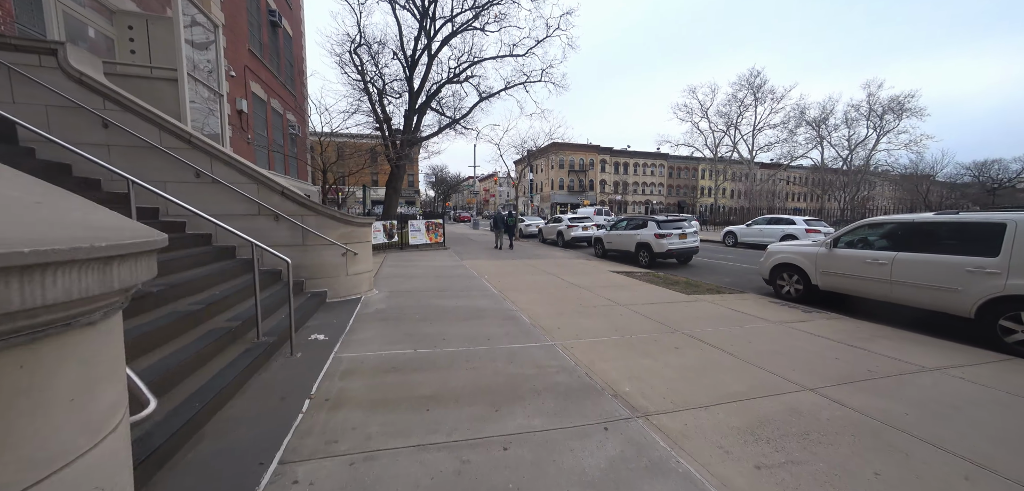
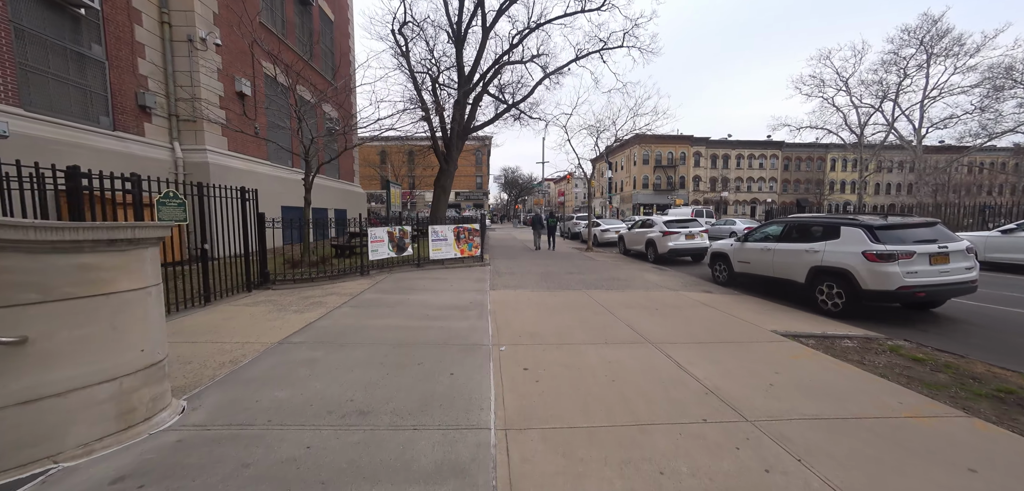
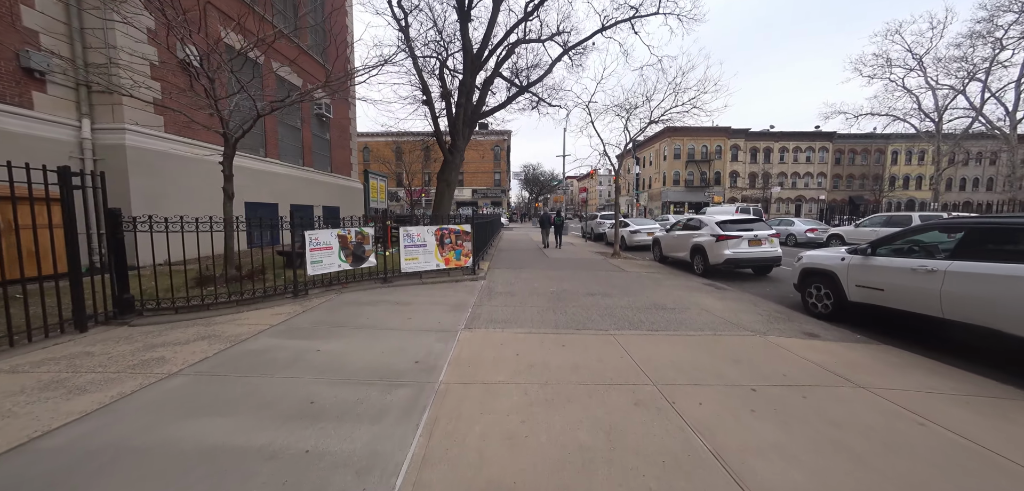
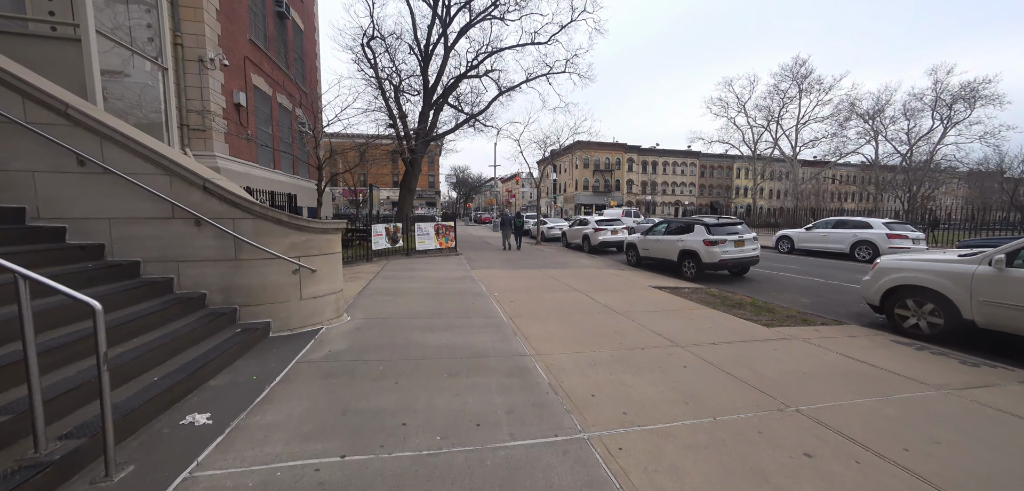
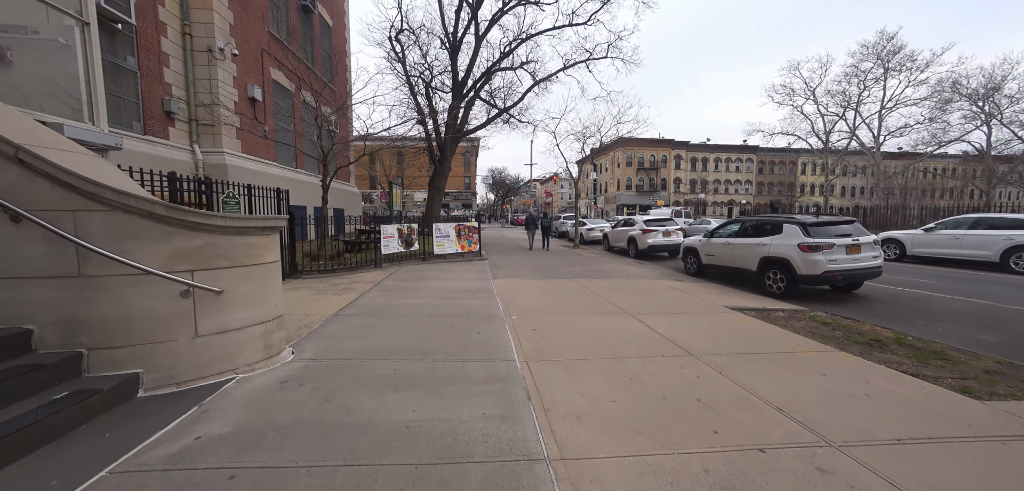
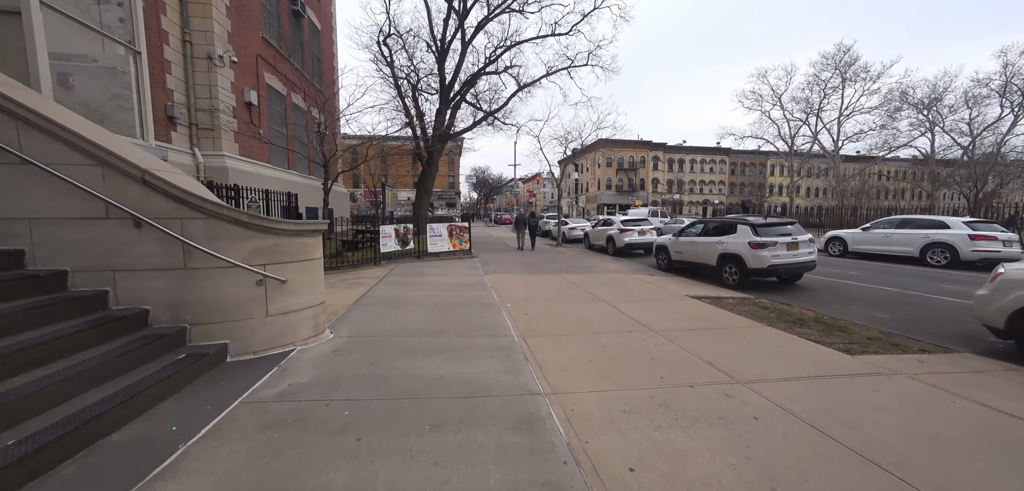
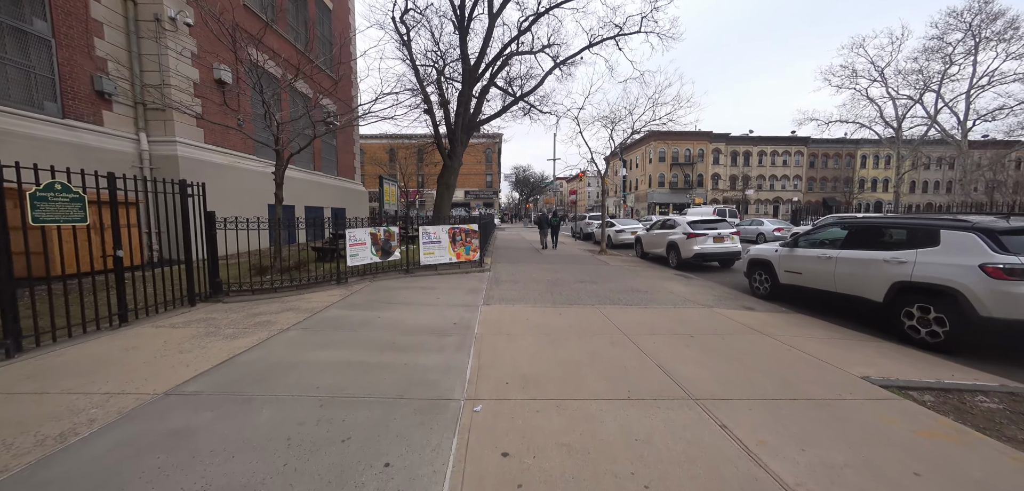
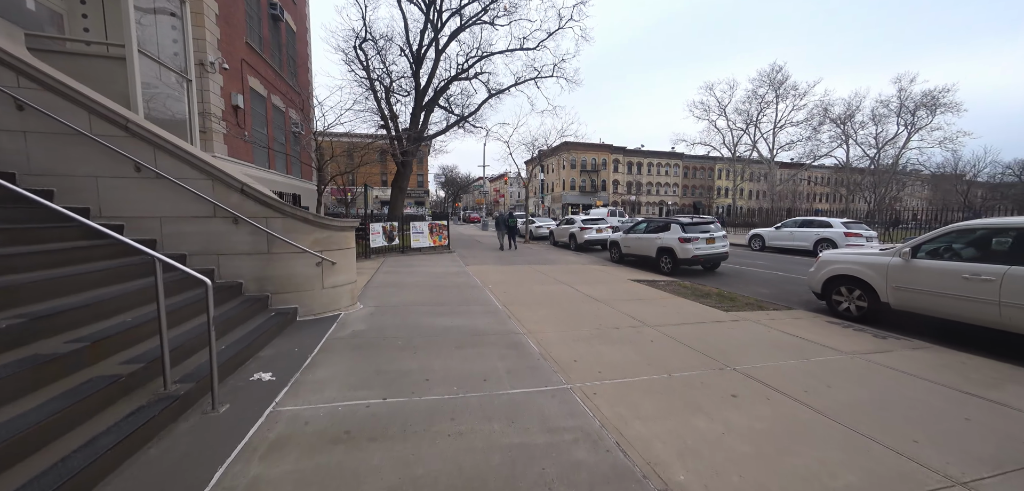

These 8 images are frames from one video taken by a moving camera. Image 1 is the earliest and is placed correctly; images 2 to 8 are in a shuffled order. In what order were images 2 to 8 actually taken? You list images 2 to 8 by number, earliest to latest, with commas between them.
8, 4, 6, 5, 2, 7, 3
